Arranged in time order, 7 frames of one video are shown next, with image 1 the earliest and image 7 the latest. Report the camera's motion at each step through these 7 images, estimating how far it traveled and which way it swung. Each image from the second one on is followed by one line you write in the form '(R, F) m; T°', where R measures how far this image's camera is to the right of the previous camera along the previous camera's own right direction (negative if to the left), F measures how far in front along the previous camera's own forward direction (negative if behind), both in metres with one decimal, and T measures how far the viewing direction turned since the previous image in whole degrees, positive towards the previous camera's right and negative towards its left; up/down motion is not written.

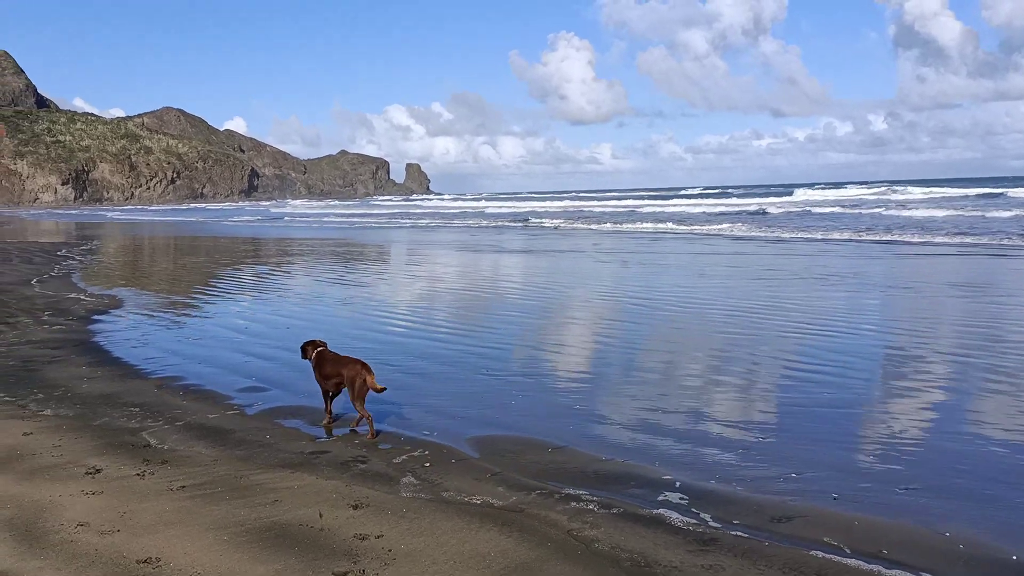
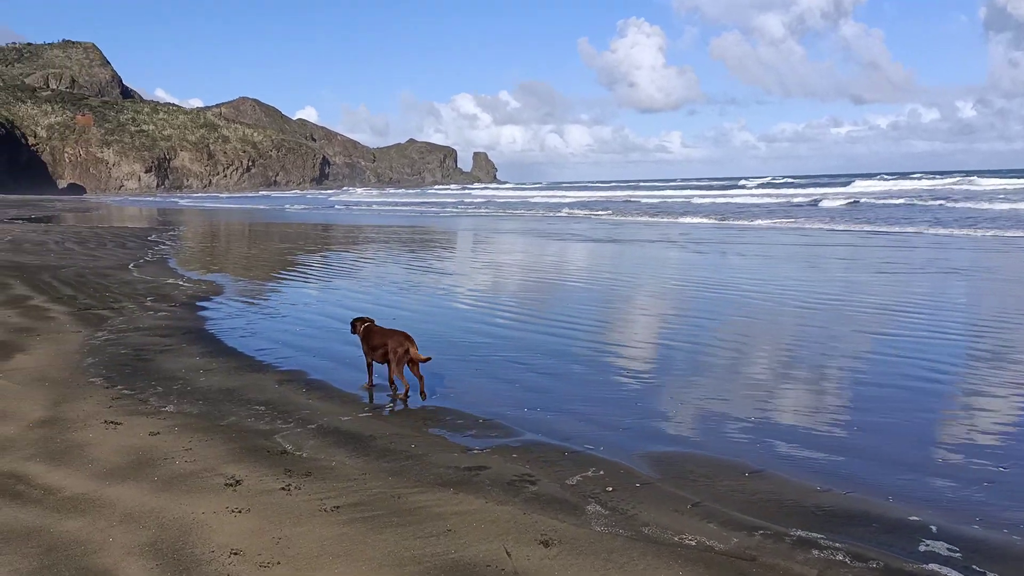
(-0.5, +0.5) m; -5°
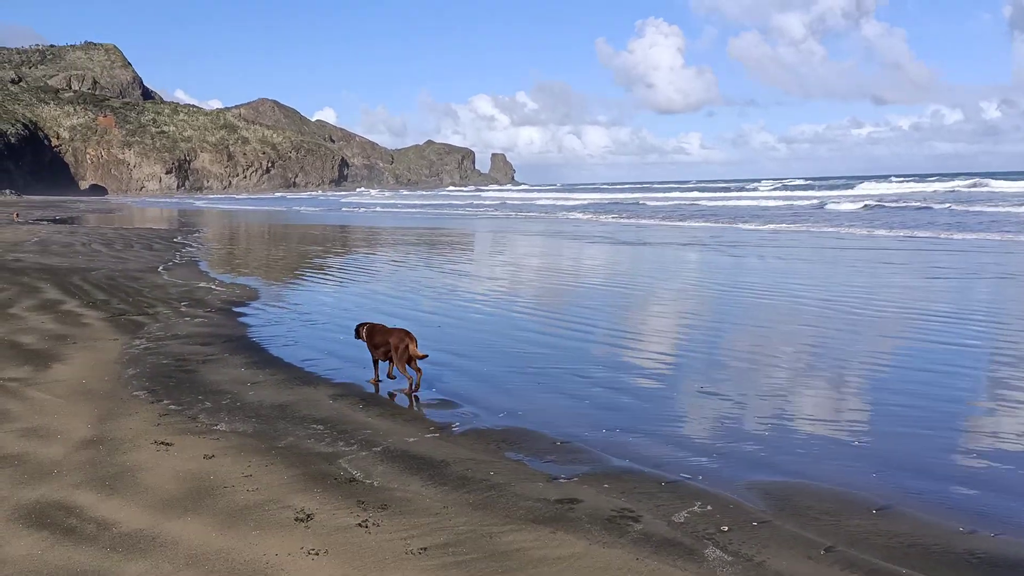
(-0.3, +0.3) m; -1°
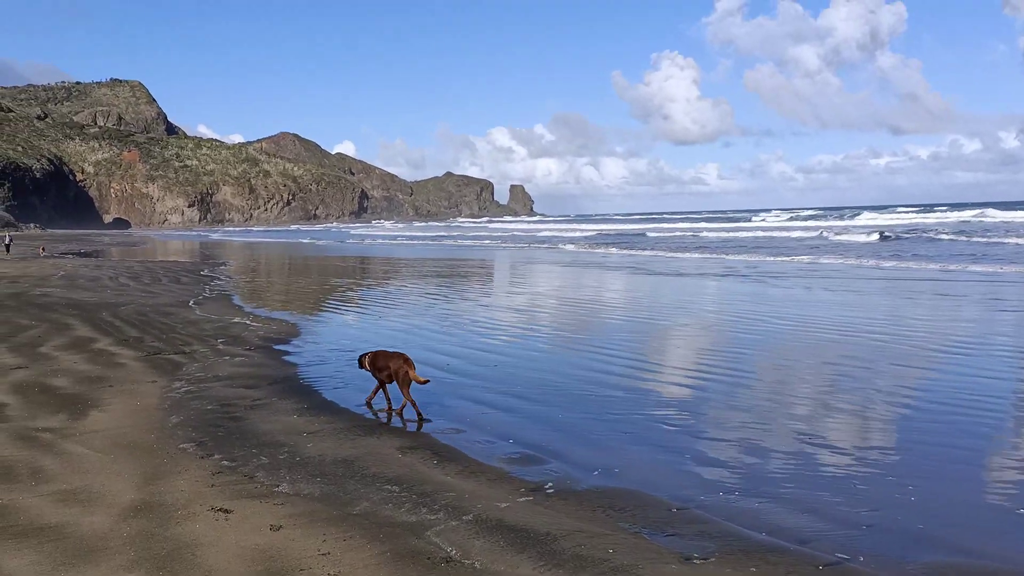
(-0.4, +0.5) m; -1°
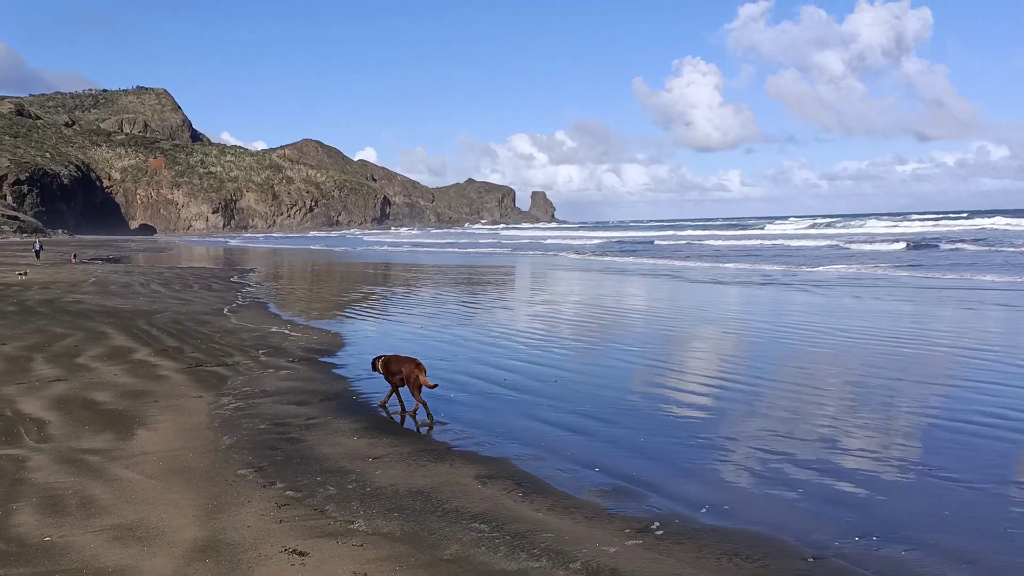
(-0.3, +0.4) m; -1°
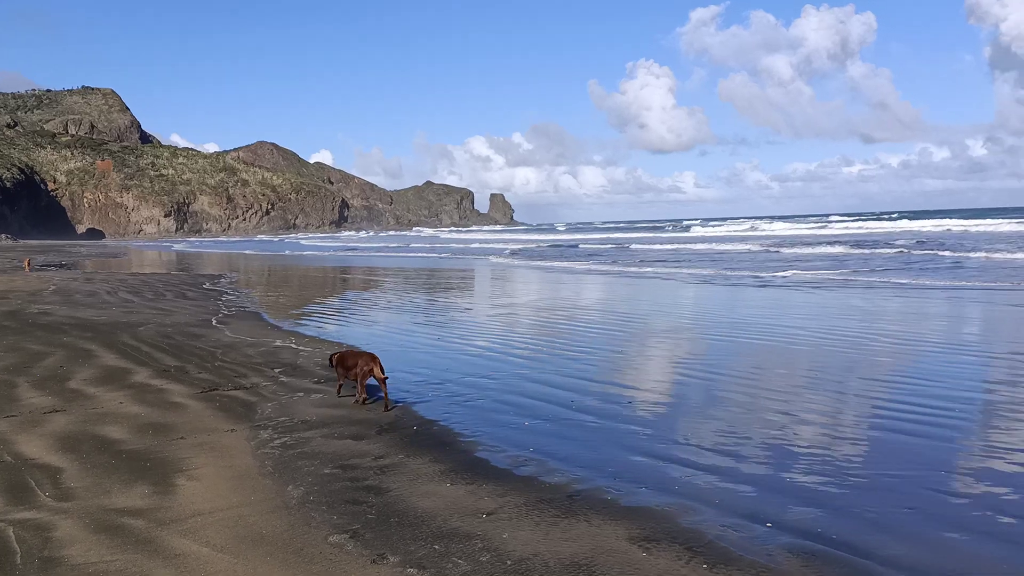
(-0.8, +0.8) m; +3°
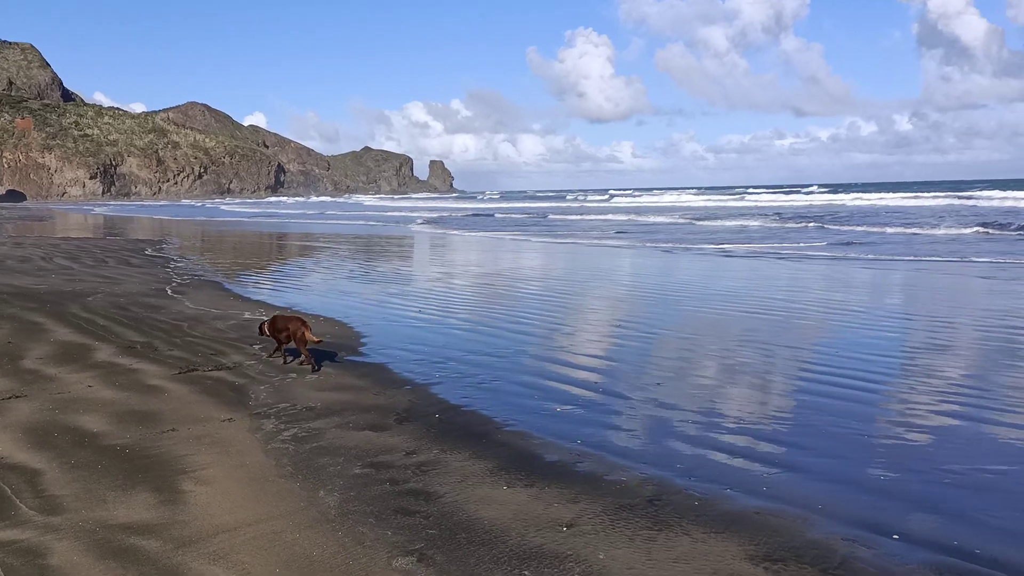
(-0.6, +0.6) m; +4°
